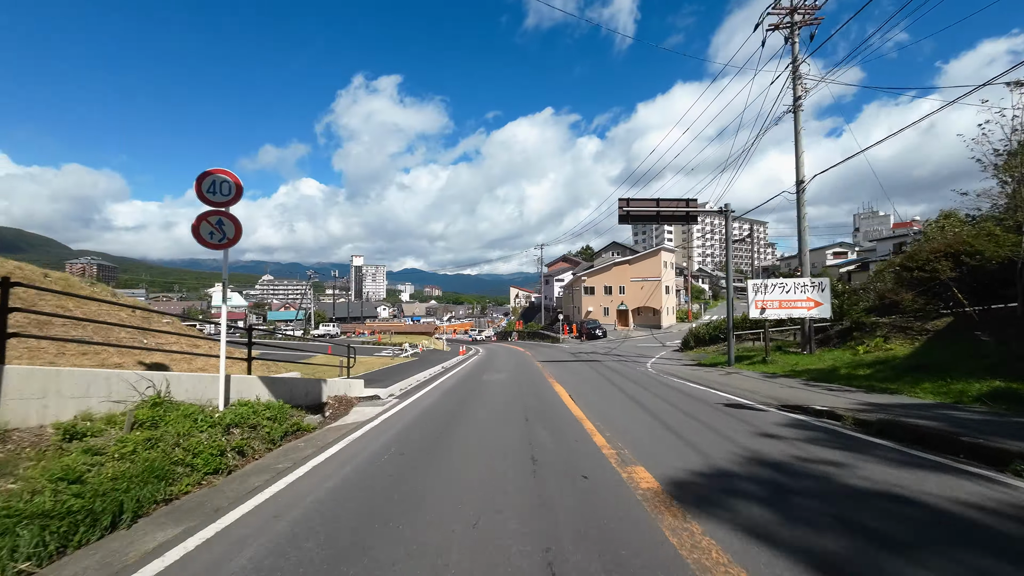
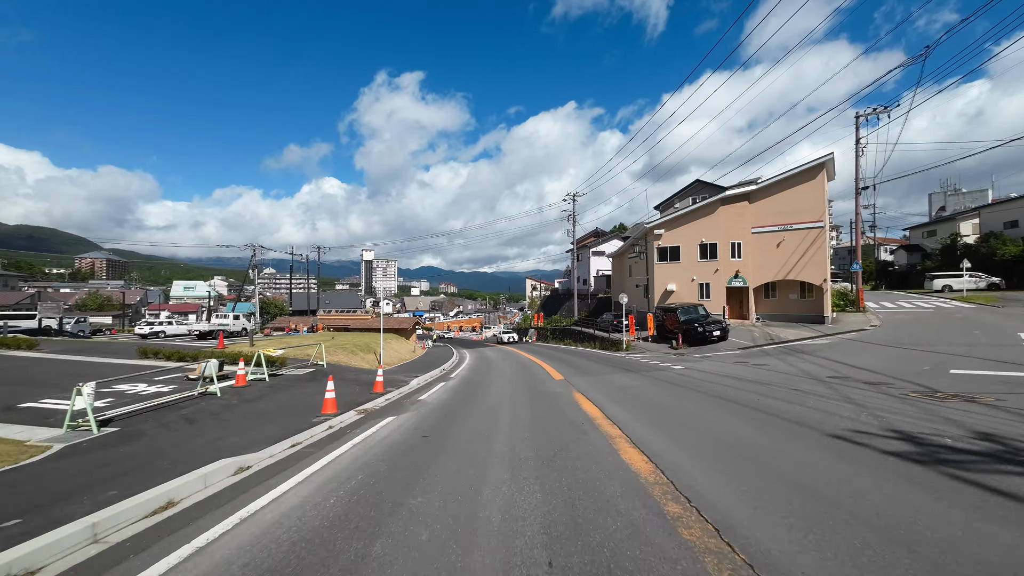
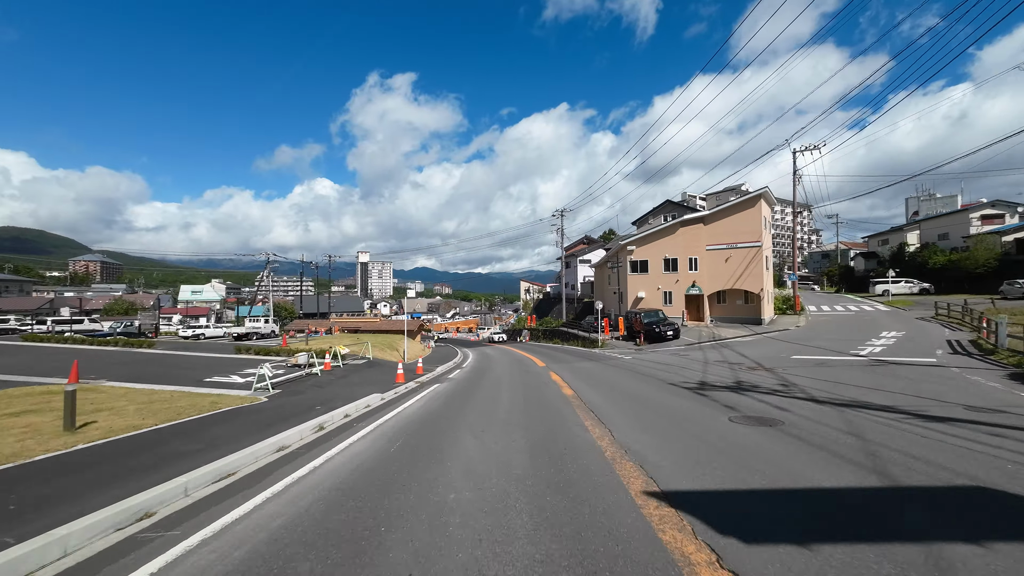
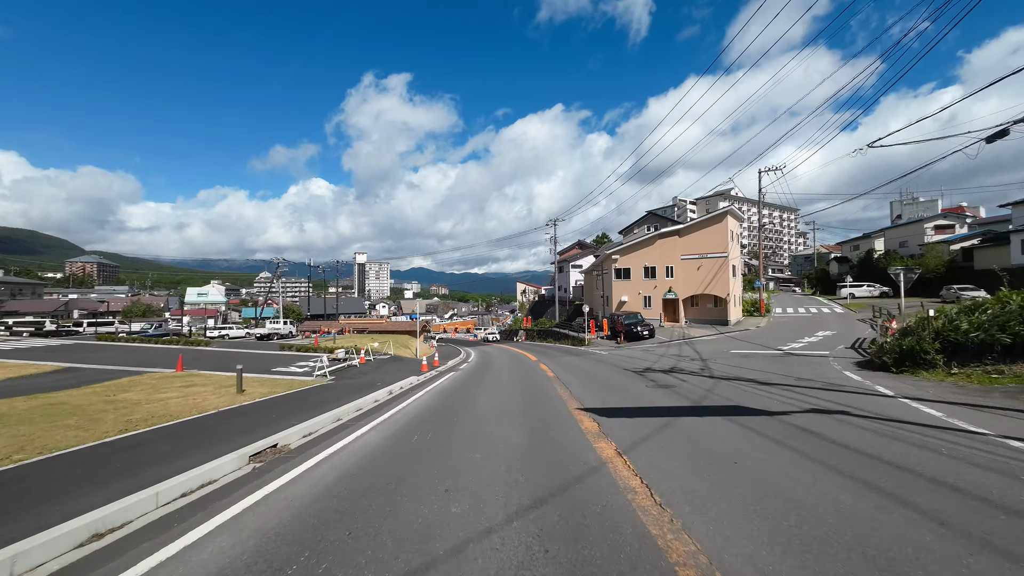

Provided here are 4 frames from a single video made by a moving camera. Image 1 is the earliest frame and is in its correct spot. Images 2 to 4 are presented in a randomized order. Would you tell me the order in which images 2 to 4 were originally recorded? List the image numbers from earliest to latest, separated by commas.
4, 3, 2
